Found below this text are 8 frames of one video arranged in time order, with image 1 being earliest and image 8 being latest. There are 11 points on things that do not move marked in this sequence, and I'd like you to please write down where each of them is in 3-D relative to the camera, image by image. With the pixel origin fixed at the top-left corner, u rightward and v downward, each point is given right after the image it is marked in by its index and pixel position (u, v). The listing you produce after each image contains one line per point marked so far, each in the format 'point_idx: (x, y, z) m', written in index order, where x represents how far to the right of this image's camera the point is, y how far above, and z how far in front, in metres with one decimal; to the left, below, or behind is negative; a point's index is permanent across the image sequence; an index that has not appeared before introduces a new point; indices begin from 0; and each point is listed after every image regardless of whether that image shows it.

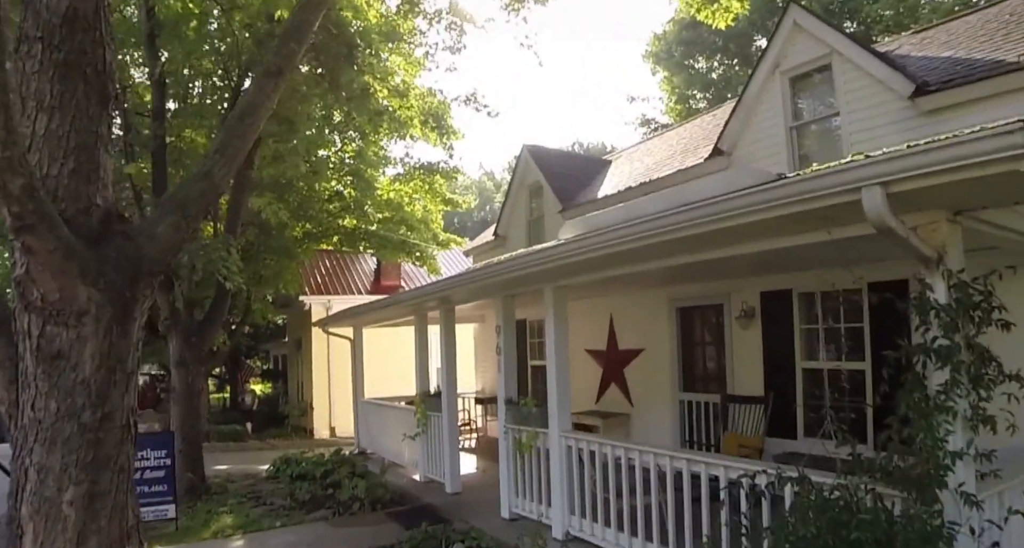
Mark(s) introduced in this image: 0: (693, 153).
0: (+2.7, +1.8, +11.5) m
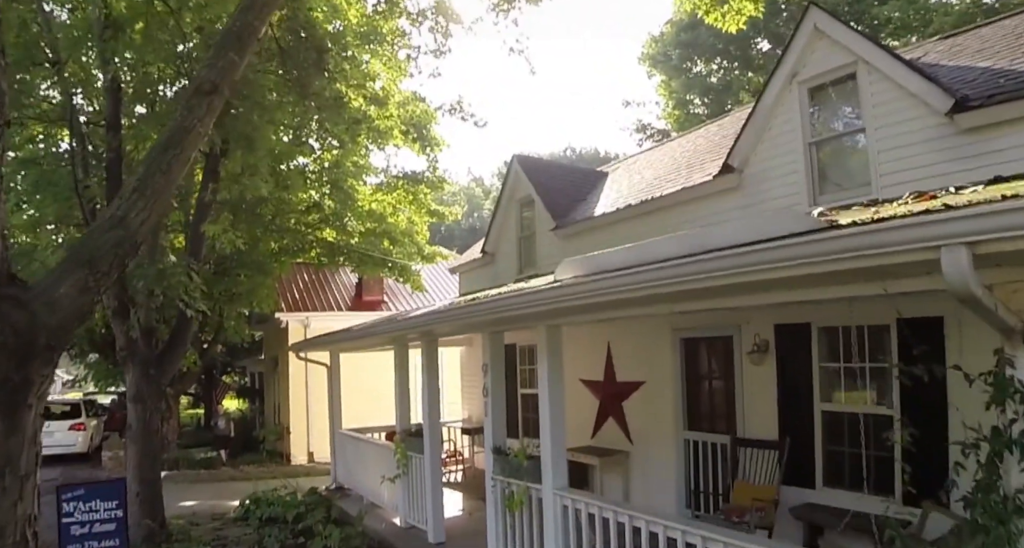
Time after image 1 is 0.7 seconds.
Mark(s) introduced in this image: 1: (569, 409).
0: (+2.6, +1.5, +10.6) m
1: (+0.9, -2.2, +12.4) m
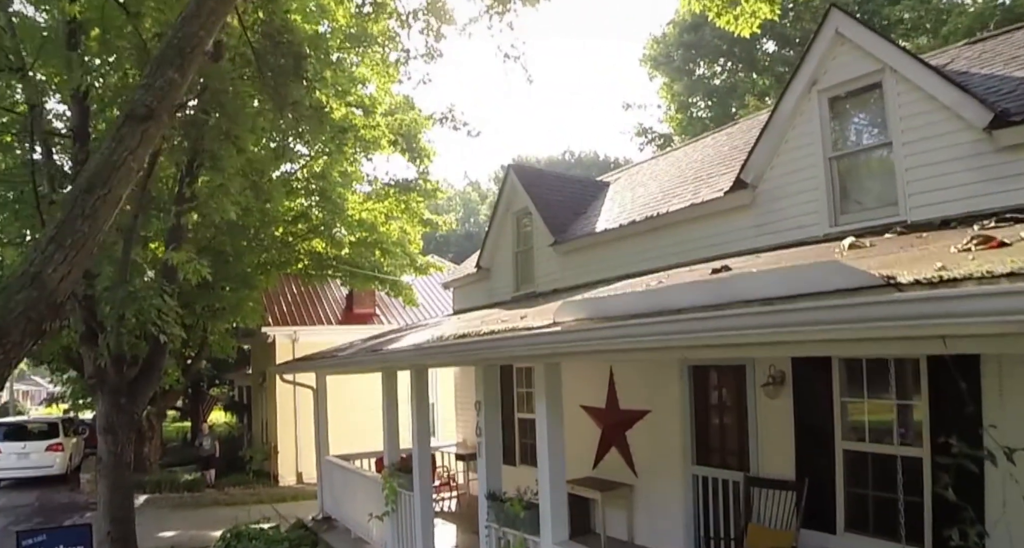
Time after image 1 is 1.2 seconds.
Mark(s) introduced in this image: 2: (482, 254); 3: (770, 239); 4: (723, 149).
0: (+2.5, +1.2, +9.9) m
1: (+0.9, -2.5, +11.7) m
2: (-0.5, +0.3, +13.1) m
3: (+3.0, +0.4, +8.7) m
4: (+3.0, +1.8, +10.9) m
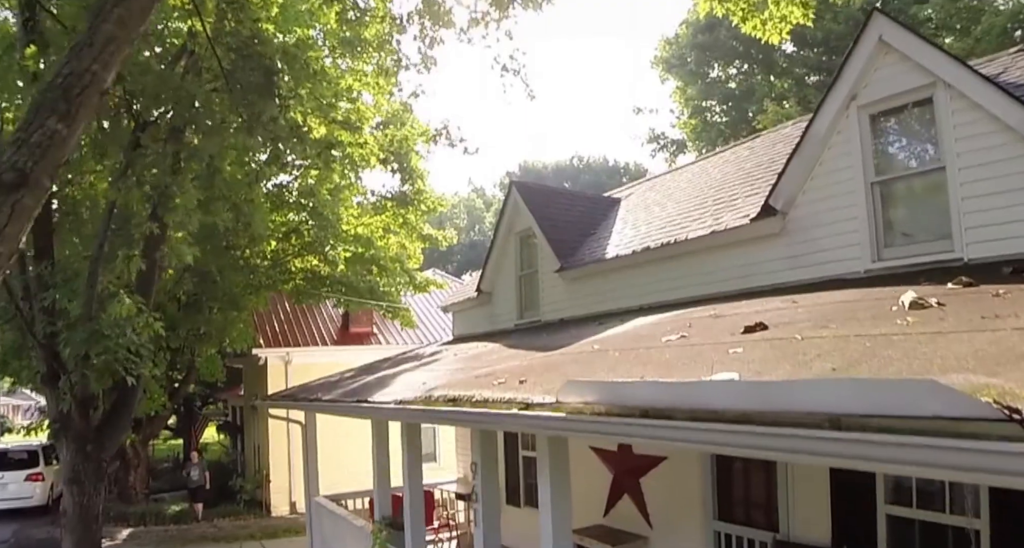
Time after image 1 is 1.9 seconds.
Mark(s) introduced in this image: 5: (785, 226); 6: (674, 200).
0: (+2.5, +0.8, +8.9) m
1: (+0.9, -2.8, +10.8) m
2: (-0.5, -0.1, +12.2) m
3: (+3.0, 0.0, +7.8) m
4: (+3.1, +1.4, +9.9) m
5: (+2.8, +0.5, +7.9) m
6: (+2.2, +1.0, +10.4) m
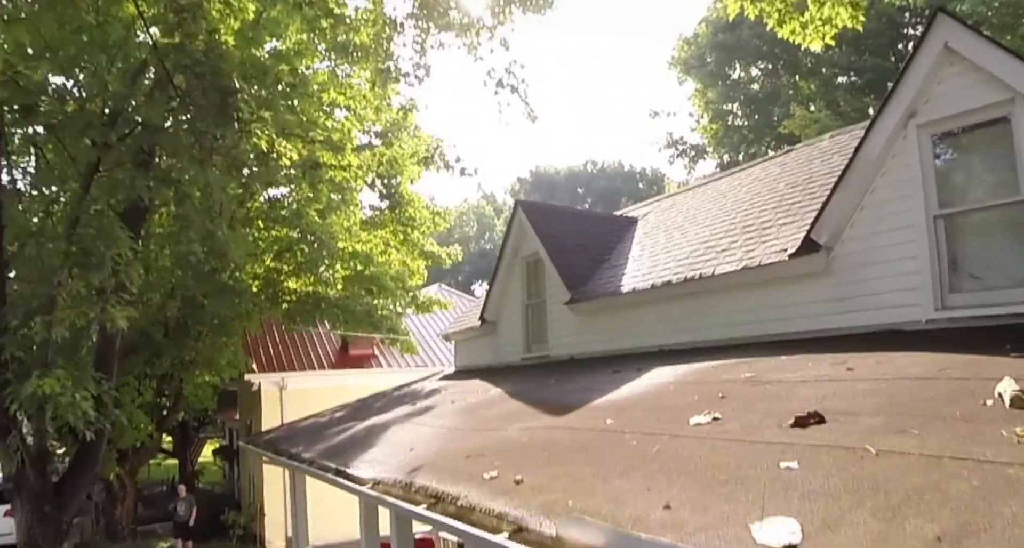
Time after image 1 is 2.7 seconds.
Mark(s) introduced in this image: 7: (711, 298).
0: (+2.6, +0.4, +7.8) m
1: (+1.0, -3.2, +9.8) m
2: (-0.4, -0.5, +11.2) m
3: (+3.0, -0.4, +6.7) m
4: (+3.1, +1.0, +8.8) m
5: (+2.8, +0.1, +6.9) m
6: (+2.3, +0.6, +9.3) m
7: (+2.1, -0.2, +7.9) m
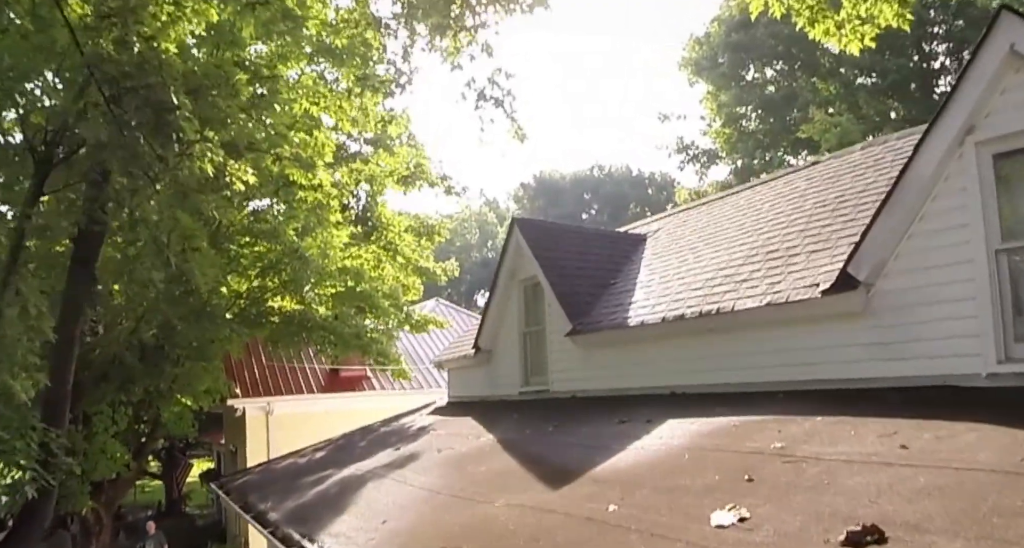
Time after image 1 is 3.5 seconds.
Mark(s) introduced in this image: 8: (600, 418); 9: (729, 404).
0: (+2.5, +0.1, +6.9) m
1: (+0.9, -3.5, +8.9) m
2: (-0.4, -0.8, +10.3) m
3: (+2.9, -0.7, +5.7) m
4: (+3.0, +0.7, +7.9) m
5: (+2.8, -0.2, +5.9) m
6: (+2.2, +0.3, +8.4) m
7: (+2.0, -0.6, +7.0) m
8: (+0.8, -1.4, +7.2) m
9: (+1.8, -1.1, +6.4) m
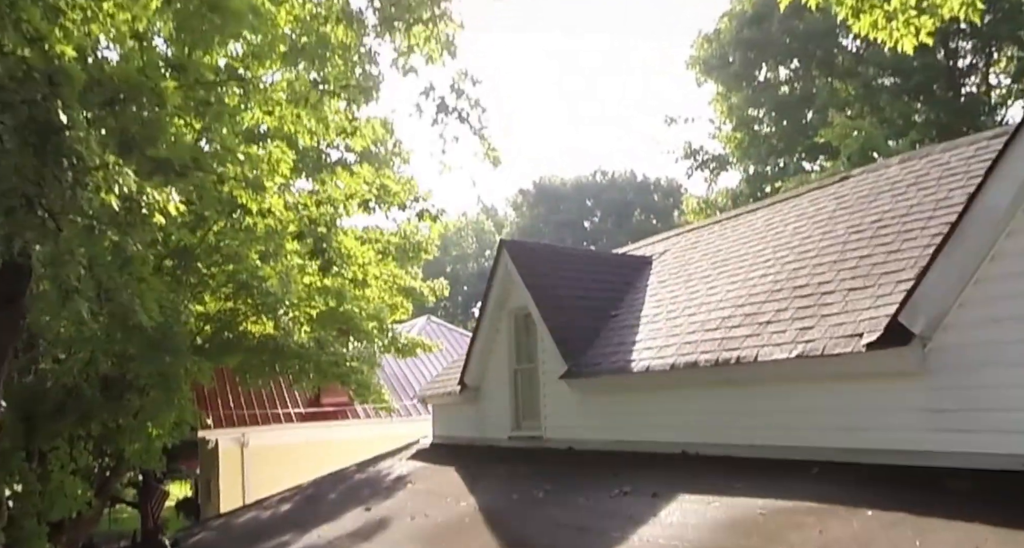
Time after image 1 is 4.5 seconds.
0: (+2.3, -0.2, +5.8) m
1: (+0.8, -3.9, +7.8) m
2: (-0.5, -1.1, +9.2) m
3: (+2.7, -1.0, +4.7) m
4: (+2.9, +0.4, +6.8) m
5: (+2.6, -0.5, +4.8) m
6: (+2.1, 0.0, +7.3) m
7: (+1.8, -0.9, +5.9) m
8: (+0.7, -1.7, +6.2) m
9: (+1.7, -1.4, +5.4) m
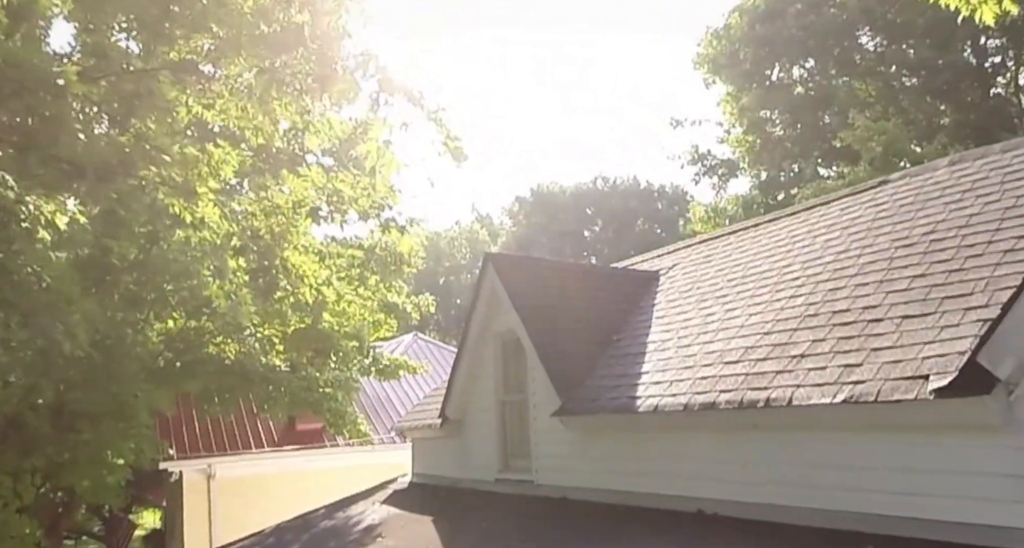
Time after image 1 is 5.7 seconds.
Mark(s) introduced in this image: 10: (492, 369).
0: (+2.2, -0.4, +4.8) m
1: (+0.7, -4.0, +6.7) m
2: (-0.6, -1.3, +8.2) m
3: (+2.6, -1.2, +3.6) m
4: (+2.8, +0.2, +5.8) m
5: (+2.5, -0.7, +3.8) m
6: (+1.9, -0.2, +6.3) m
7: (+1.7, -1.0, +4.8) m
8: (+0.6, -1.8, +5.1) m
9: (+1.5, -1.5, +4.3) m
10: (-0.2, -0.9, +7.7) m
